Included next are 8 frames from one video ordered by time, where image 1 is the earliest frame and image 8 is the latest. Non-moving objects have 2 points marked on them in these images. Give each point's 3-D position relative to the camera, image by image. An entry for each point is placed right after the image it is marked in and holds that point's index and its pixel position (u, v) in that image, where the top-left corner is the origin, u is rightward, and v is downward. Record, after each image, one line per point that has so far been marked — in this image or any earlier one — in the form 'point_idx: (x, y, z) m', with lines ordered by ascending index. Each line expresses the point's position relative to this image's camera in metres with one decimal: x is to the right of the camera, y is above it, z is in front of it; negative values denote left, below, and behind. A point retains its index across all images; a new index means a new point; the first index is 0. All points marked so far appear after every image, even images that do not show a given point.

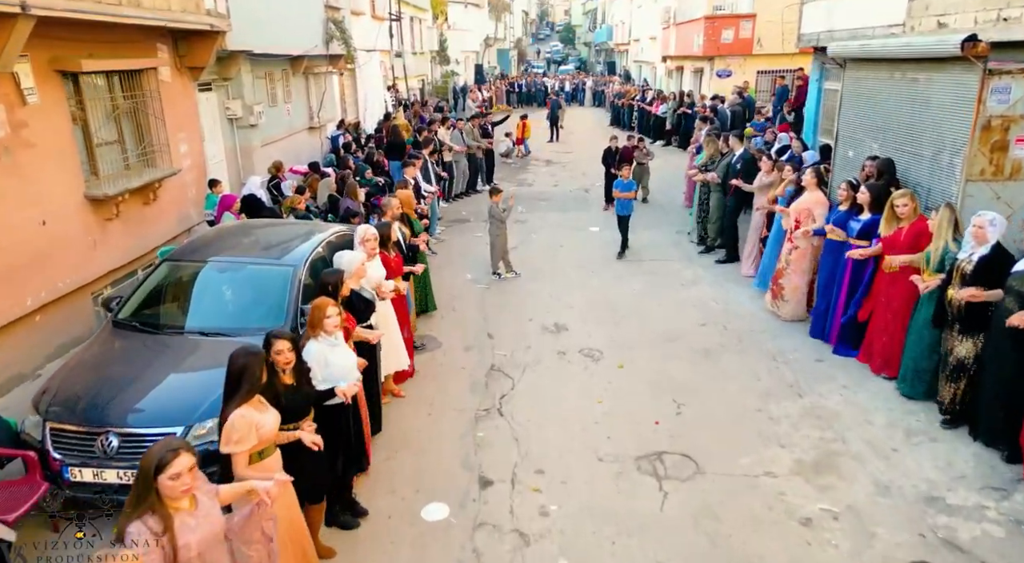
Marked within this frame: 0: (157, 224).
0: (-4.4, +0.7, +8.5) m
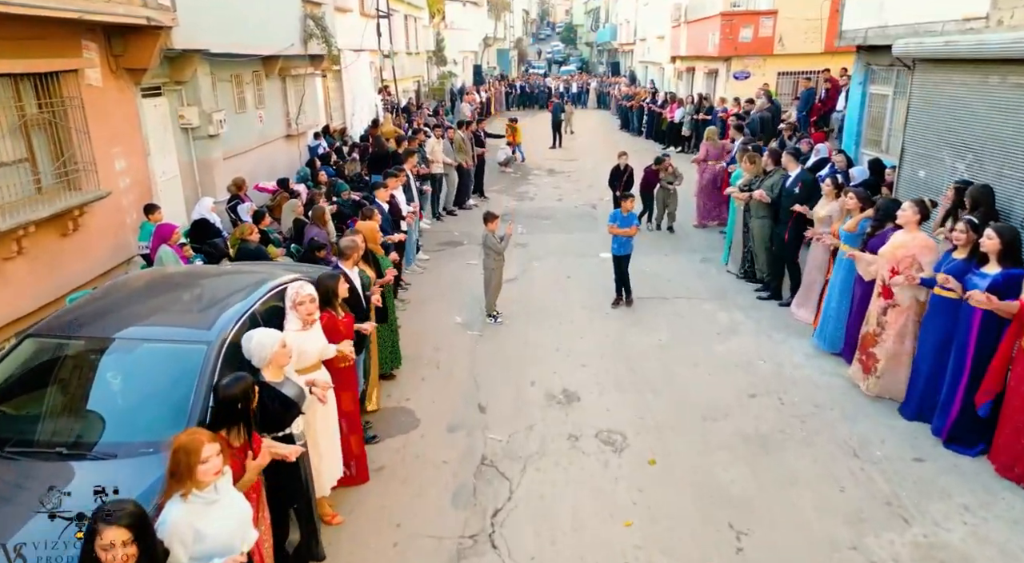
0: (-4.4, +0.2, +7.1) m
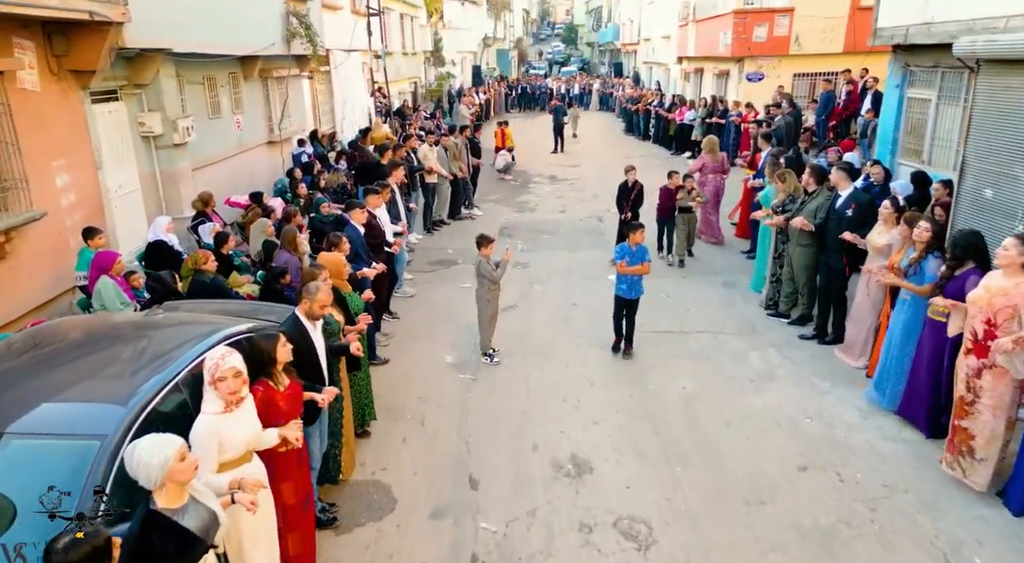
0: (-4.5, -0.1, +6.1) m
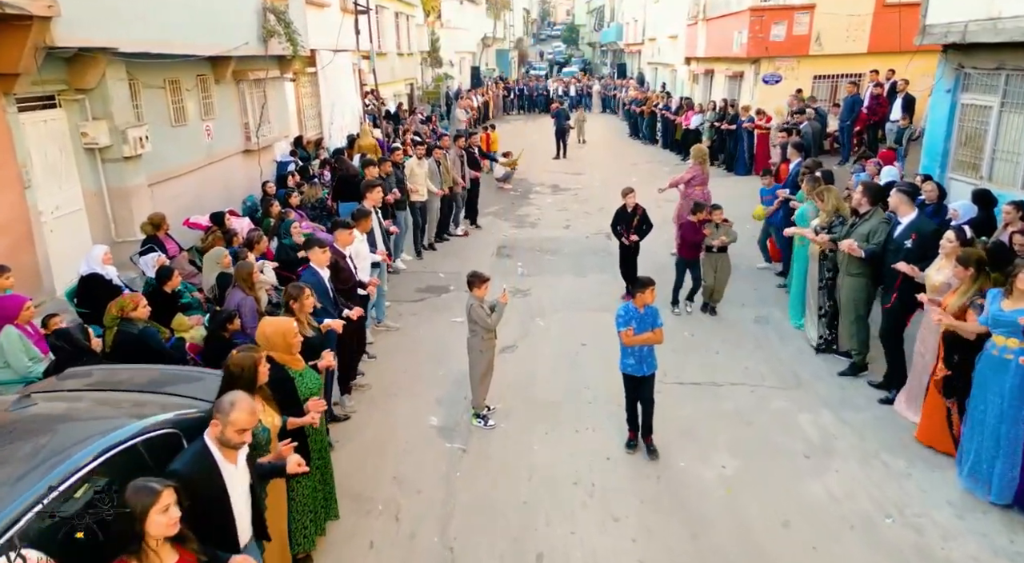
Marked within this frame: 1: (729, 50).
0: (-4.5, -0.4, +5.0) m
1: (+5.4, +5.7, +17.0) m
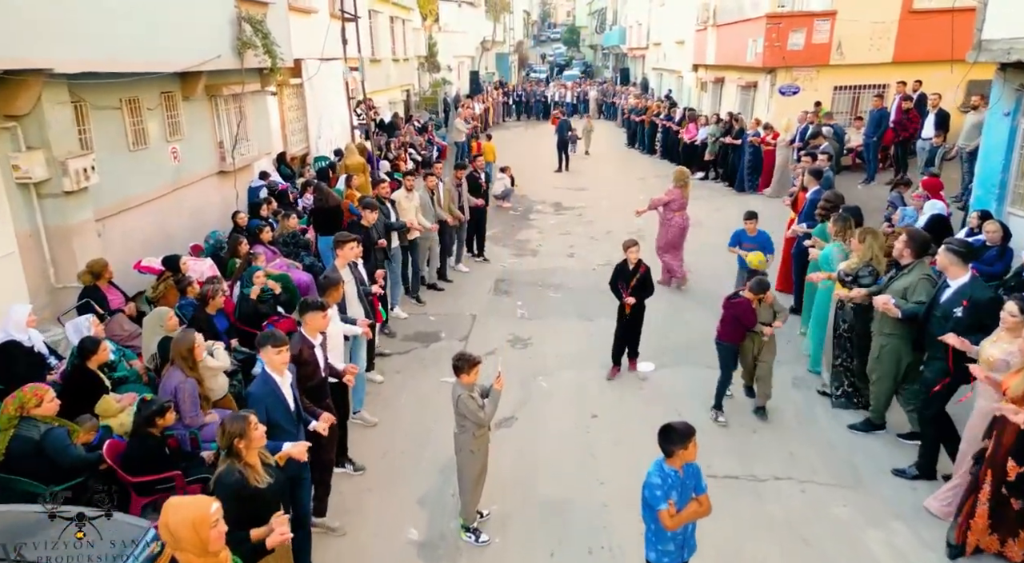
0: (-4.5, -1.0, +4.0) m
1: (+5.4, +5.2, +16.0) m
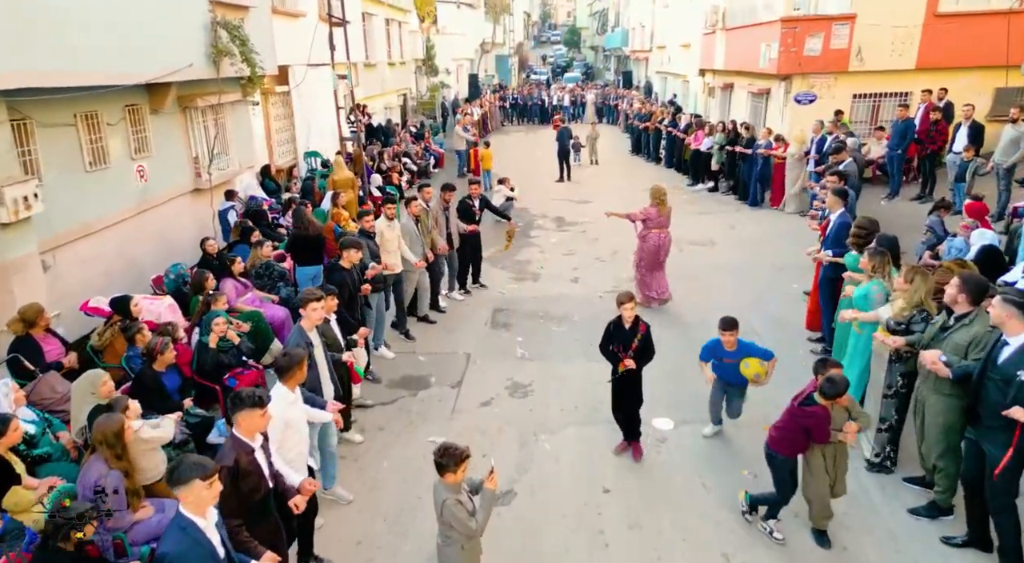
0: (-4.5, -1.3, +3.1) m
1: (+5.4, +4.8, +15.2) m
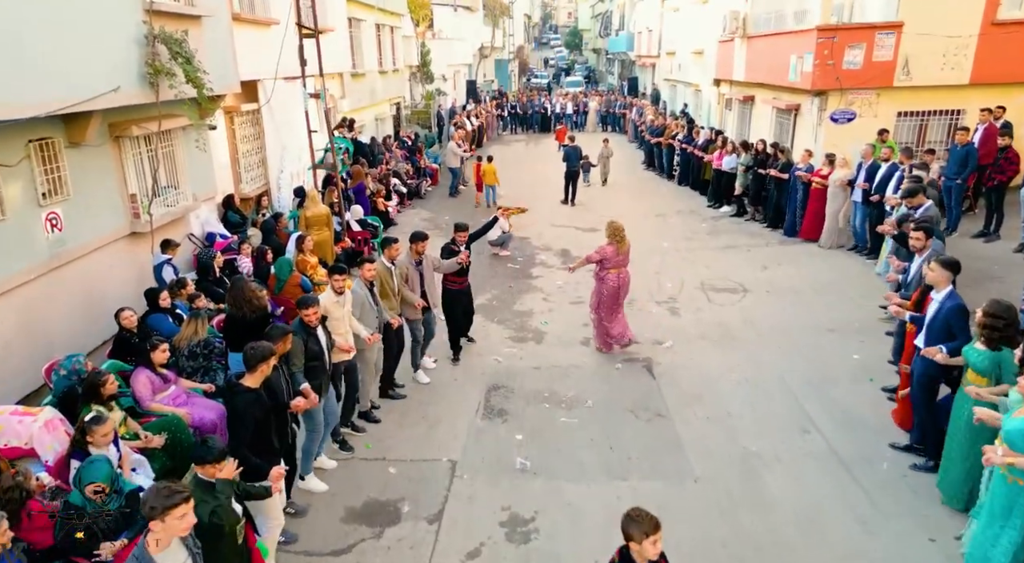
0: (-4.5, -2.1, +1.5) m
1: (+5.3, +4.1, +13.6) m
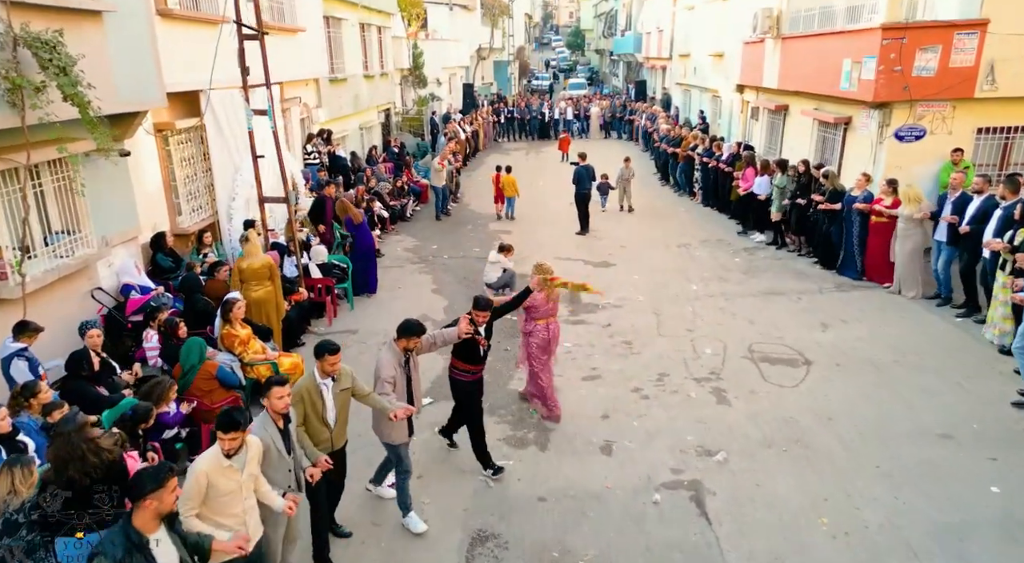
0: (-4.6, -2.8, -0.6) m
1: (+5.3, +3.3, +11.4) m
